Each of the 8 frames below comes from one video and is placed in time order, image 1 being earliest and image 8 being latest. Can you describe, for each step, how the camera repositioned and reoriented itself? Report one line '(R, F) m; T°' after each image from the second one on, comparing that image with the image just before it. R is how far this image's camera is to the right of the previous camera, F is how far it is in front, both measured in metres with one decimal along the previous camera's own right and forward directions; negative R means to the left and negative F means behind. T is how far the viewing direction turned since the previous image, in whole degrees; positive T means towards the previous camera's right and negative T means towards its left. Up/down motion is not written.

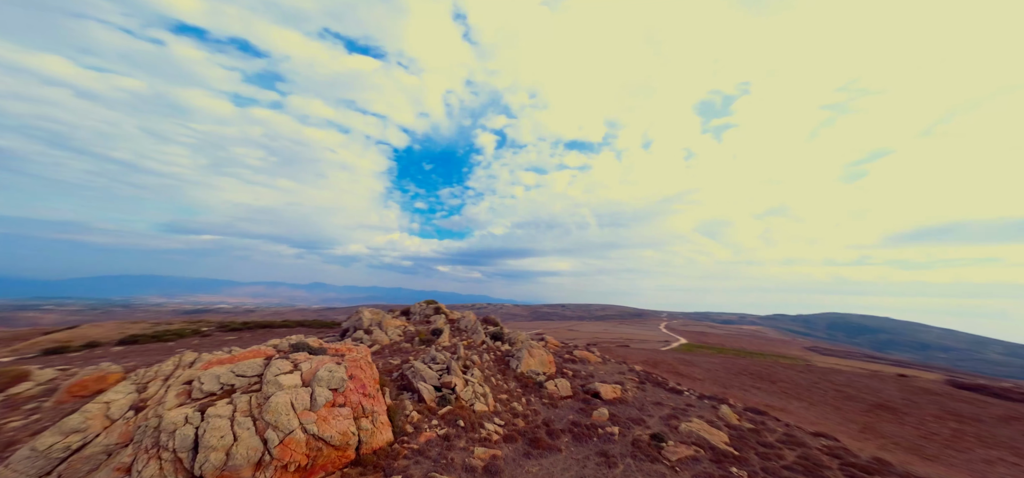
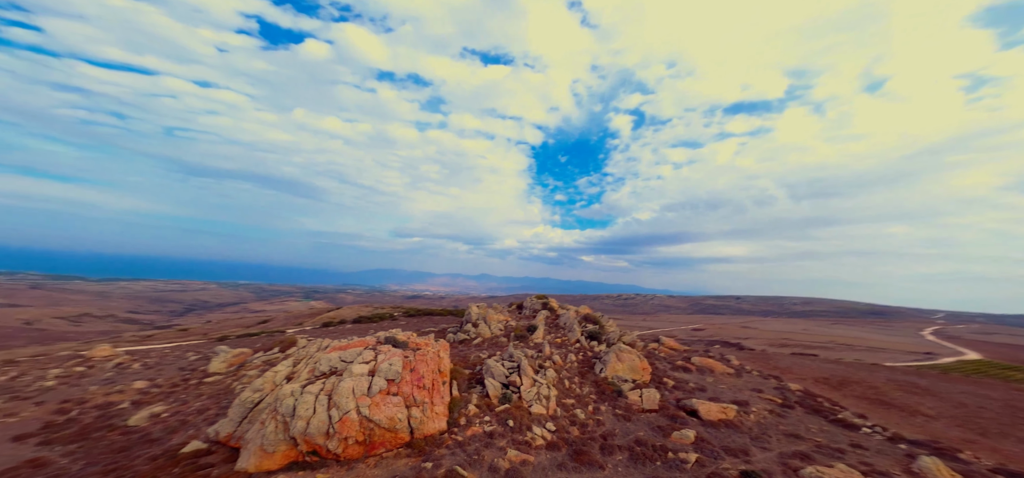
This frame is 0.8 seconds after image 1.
(+4.9, +1.1) m; -24°
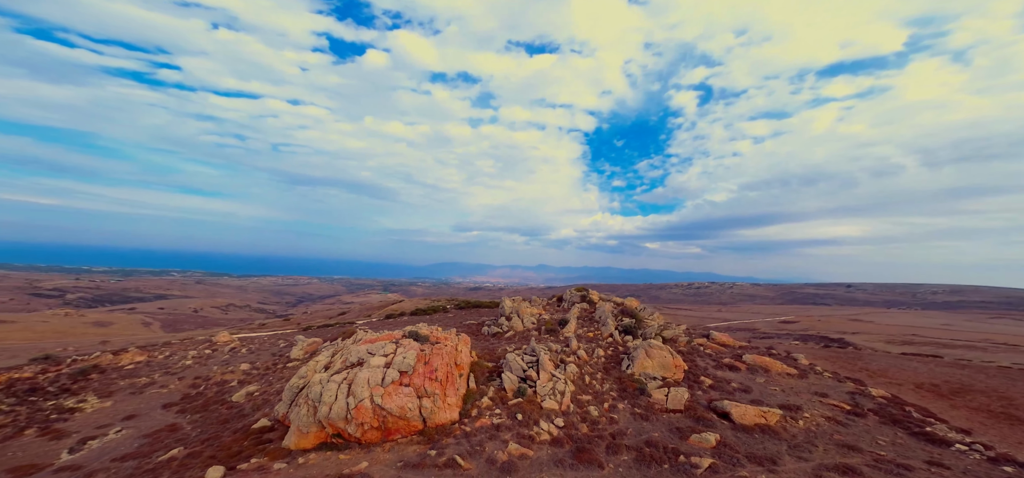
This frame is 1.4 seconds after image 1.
(+2.9, 0.0) m; -10°
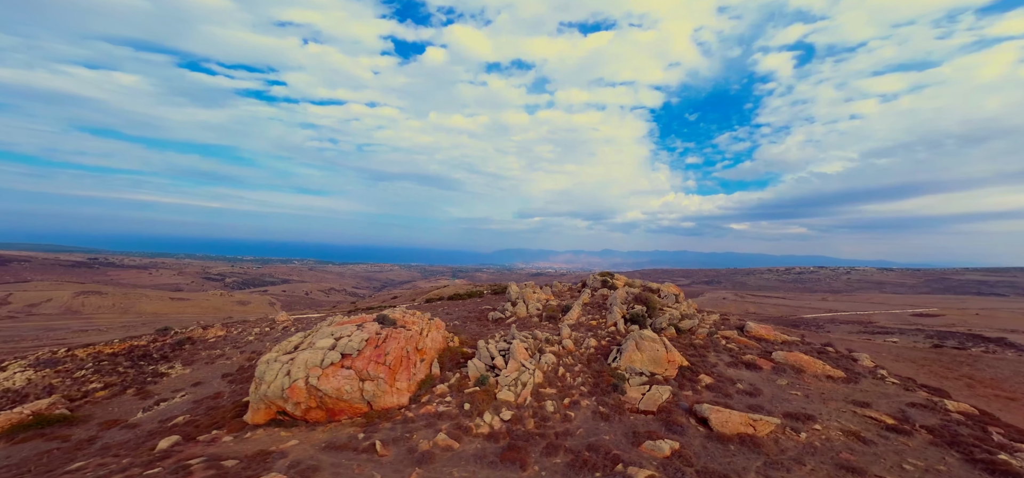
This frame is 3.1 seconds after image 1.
(+6.0, +1.2) m; -10°
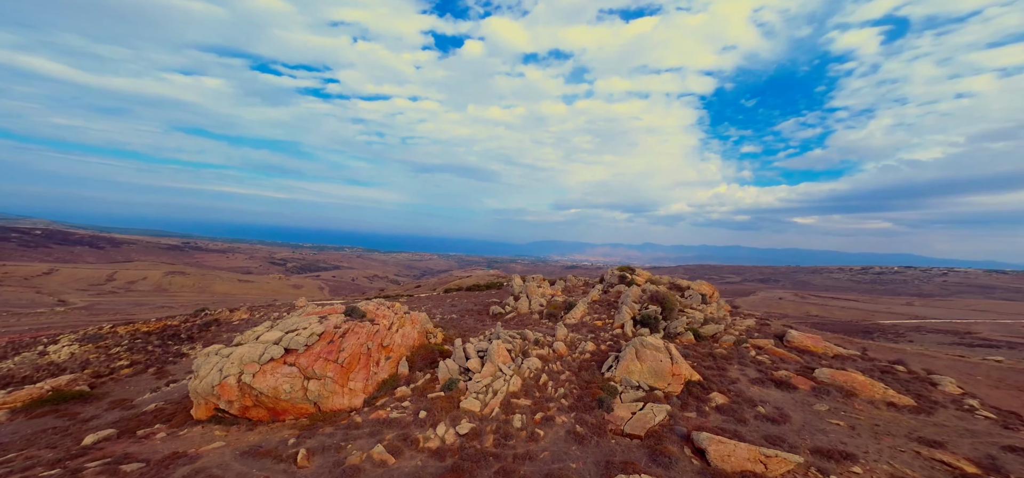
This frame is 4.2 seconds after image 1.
(+3.3, +2.7) m; -6°
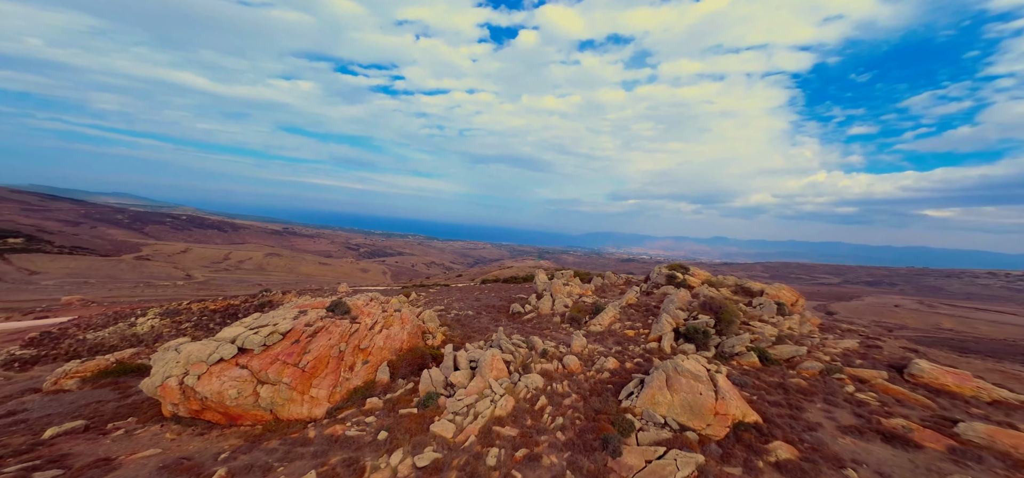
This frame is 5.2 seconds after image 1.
(+2.7, +3.6) m; -9°
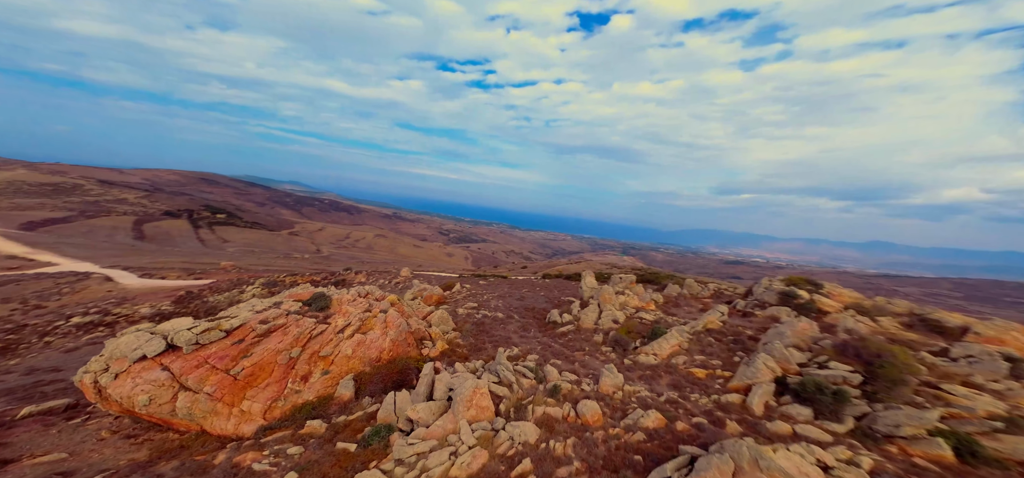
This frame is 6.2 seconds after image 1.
(+3.1, +5.3) m; -14°
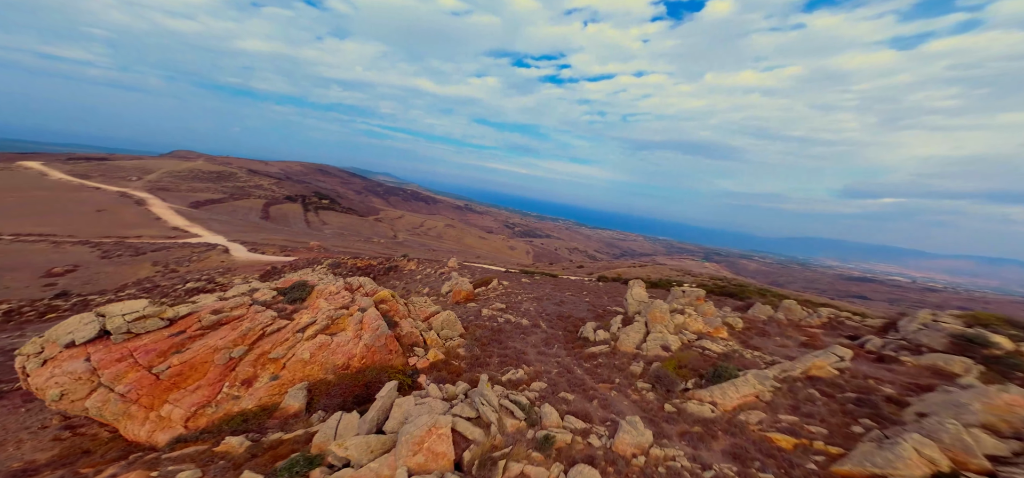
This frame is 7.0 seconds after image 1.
(+2.3, +4.0) m; -11°
